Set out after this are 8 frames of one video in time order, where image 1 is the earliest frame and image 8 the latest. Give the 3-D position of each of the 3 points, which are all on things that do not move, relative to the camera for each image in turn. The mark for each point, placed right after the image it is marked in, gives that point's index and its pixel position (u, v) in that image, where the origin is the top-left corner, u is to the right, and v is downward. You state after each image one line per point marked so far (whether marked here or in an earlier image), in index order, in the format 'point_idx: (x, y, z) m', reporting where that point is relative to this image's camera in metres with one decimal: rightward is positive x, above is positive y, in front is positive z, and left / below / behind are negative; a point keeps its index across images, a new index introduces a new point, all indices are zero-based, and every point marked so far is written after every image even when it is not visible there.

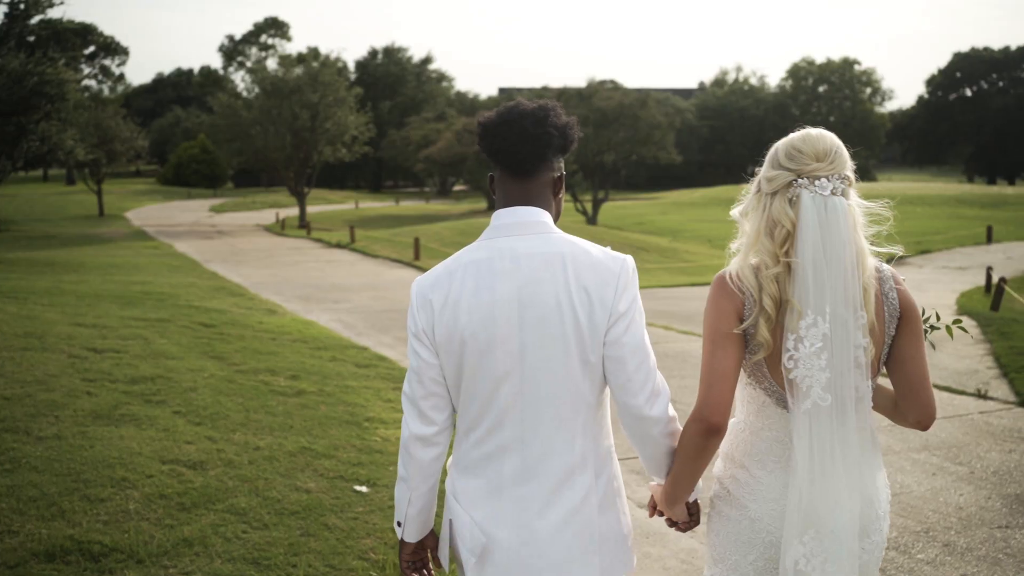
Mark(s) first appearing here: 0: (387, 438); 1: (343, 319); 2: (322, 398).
0: (-0.8, -0.9, +6.3) m
1: (-2.1, -0.4, +12.5) m
2: (-1.4, -0.8, +7.2) m
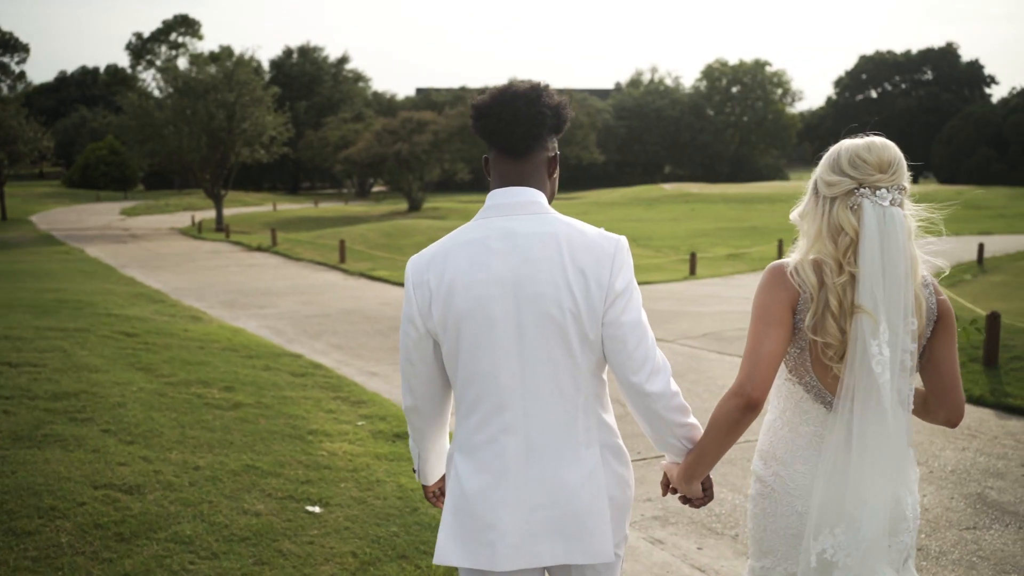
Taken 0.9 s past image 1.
0: (-1.1, -1.0, +6.0) m
1: (-2.9, -0.4, +12.0) m
2: (-1.7, -0.8, +6.9) m
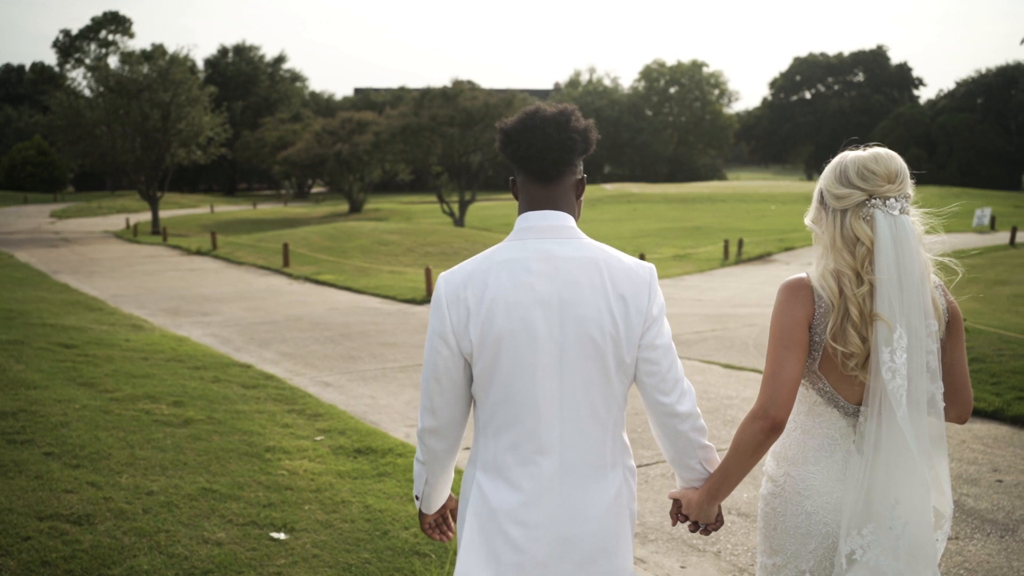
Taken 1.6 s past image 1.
0: (-1.2, -1.0, +5.7) m
1: (-3.4, -0.5, +11.6) m
2: (-1.9, -0.9, +6.5) m
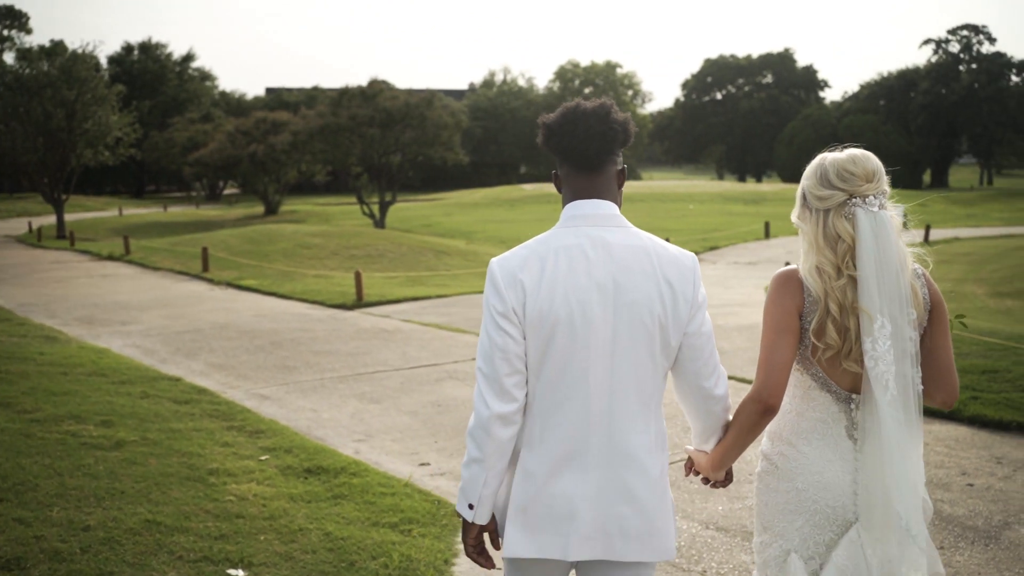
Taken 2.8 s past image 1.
0: (-1.4, -1.1, +5.3) m
1: (-4.1, -0.6, +11.0) m
2: (-2.2, -1.0, +6.1) m
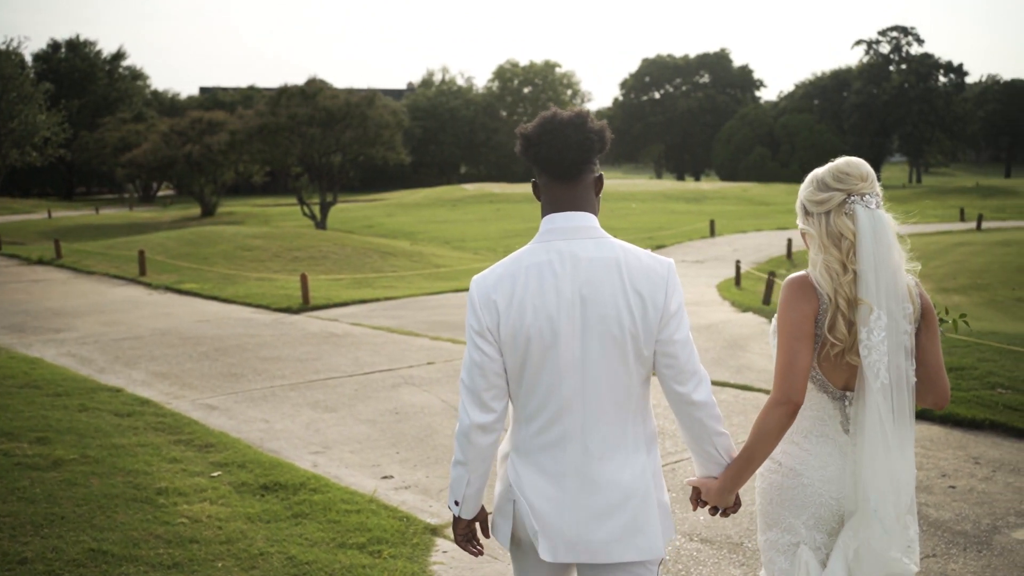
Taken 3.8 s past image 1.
0: (-1.5, -1.1, +4.9) m
1: (-4.6, -0.7, +10.5) m
2: (-2.4, -1.0, +5.6) m
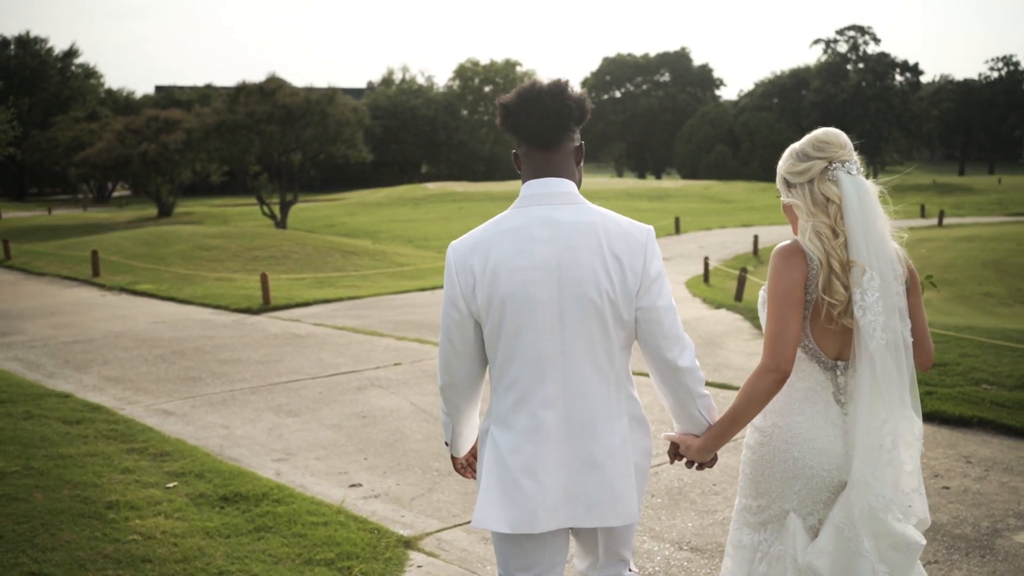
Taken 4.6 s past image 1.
0: (-1.6, -1.1, +4.5) m
1: (-4.9, -0.7, +10.0) m
2: (-2.5, -1.0, +5.2) m
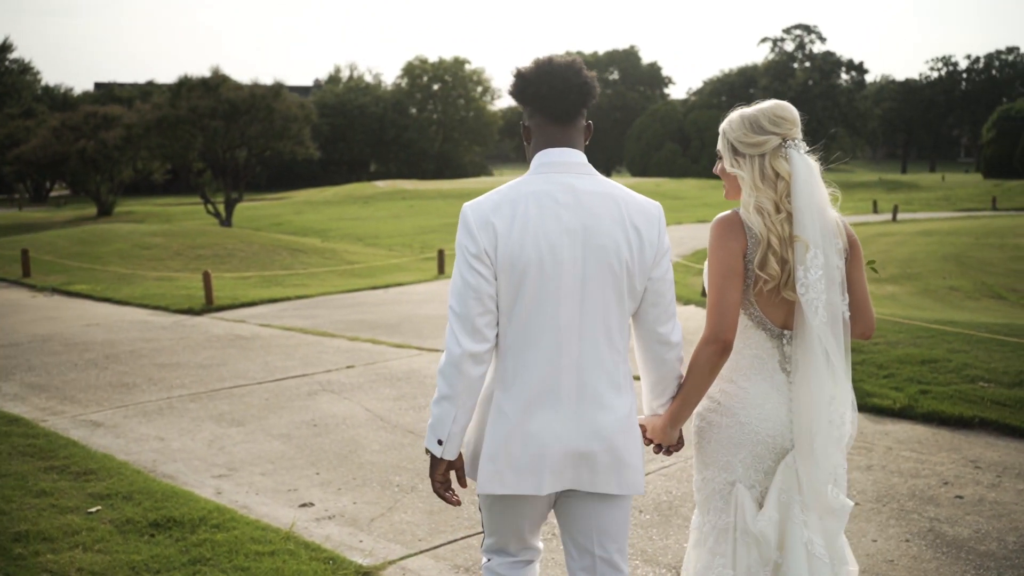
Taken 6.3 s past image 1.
0: (-1.7, -1.1, +3.9) m
1: (-5.2, -0.7, +9.2) m
2: (-2.6, -1.0, +4.5) m
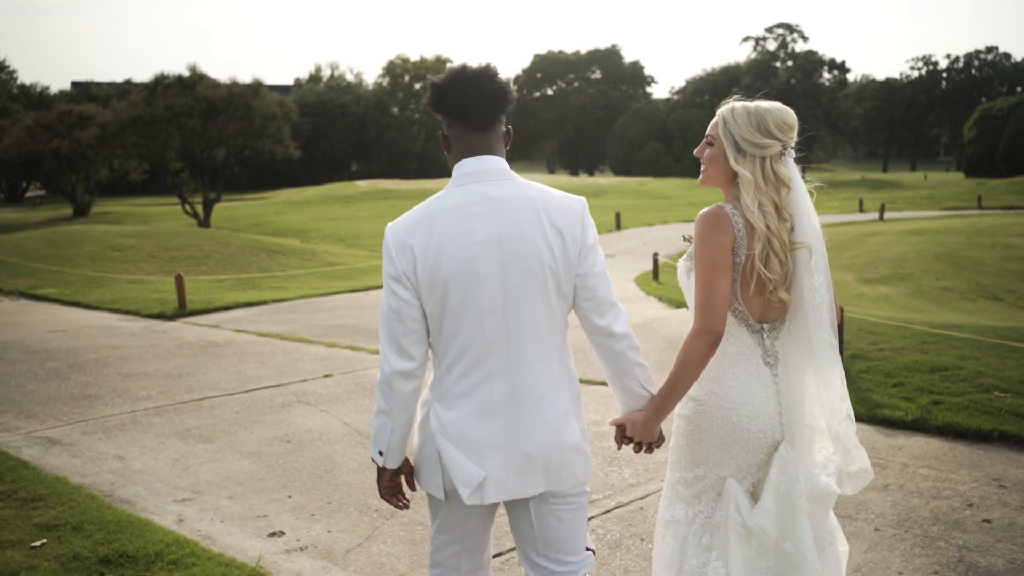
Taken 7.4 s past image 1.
0: (-1.8, -1.1, +3.4) m
1: (-5.3, -0.7, +8.6) m
2: (-2.6, -1.0, +4.1) m
